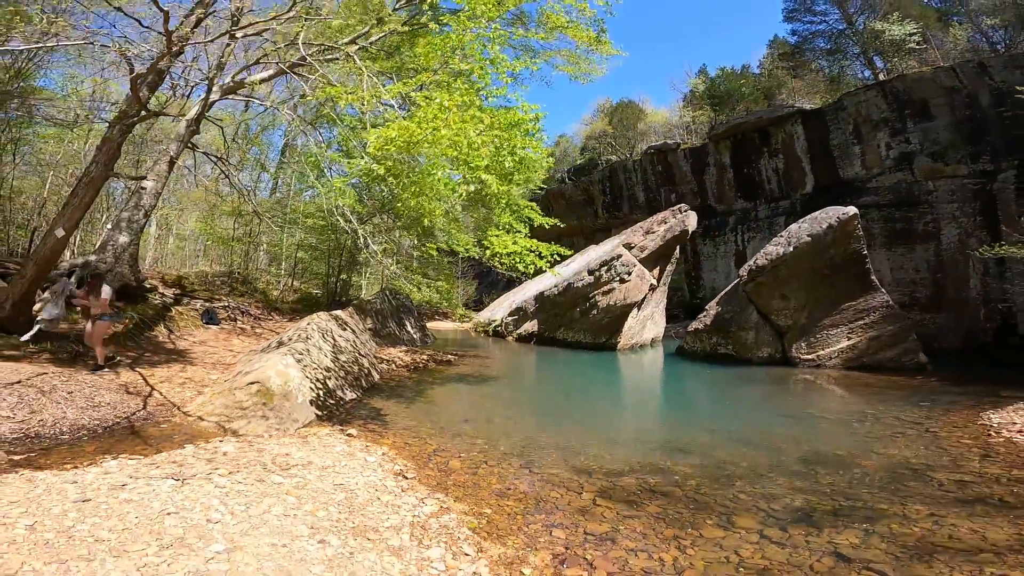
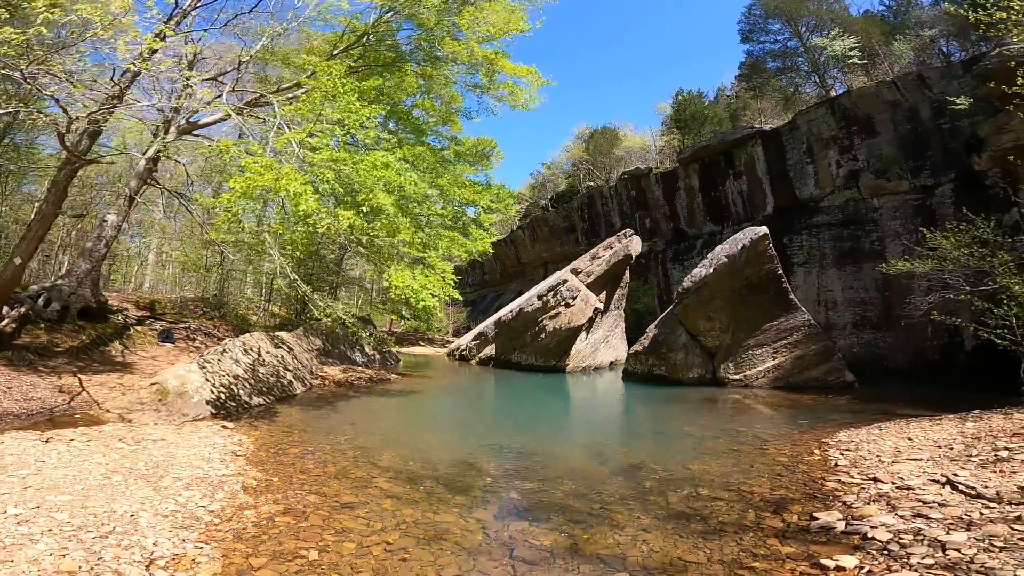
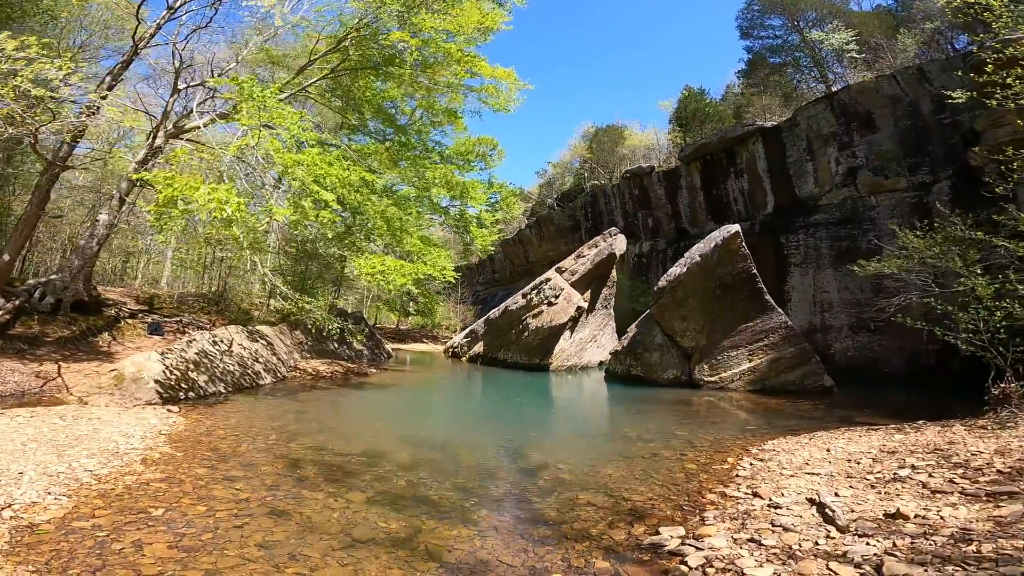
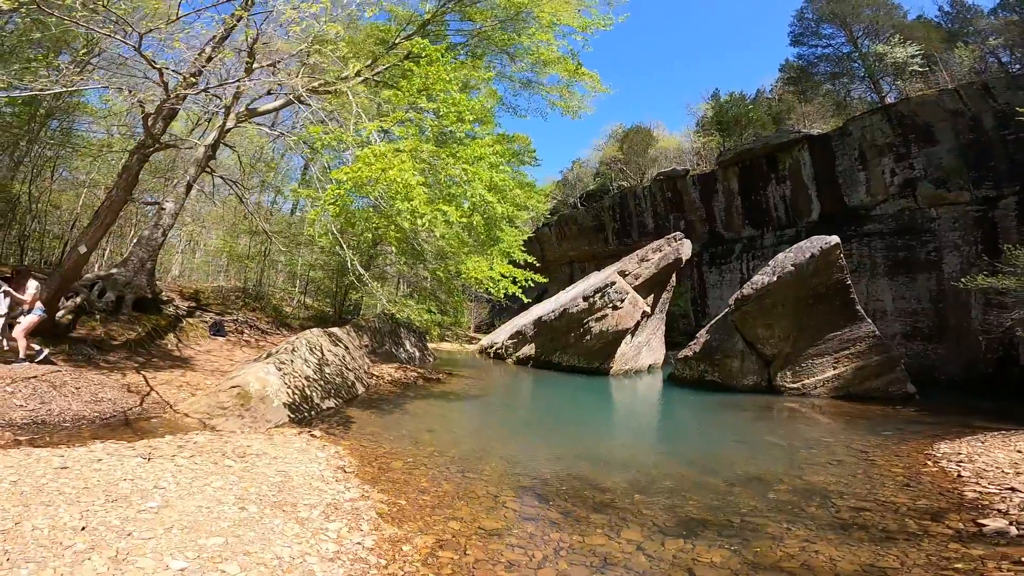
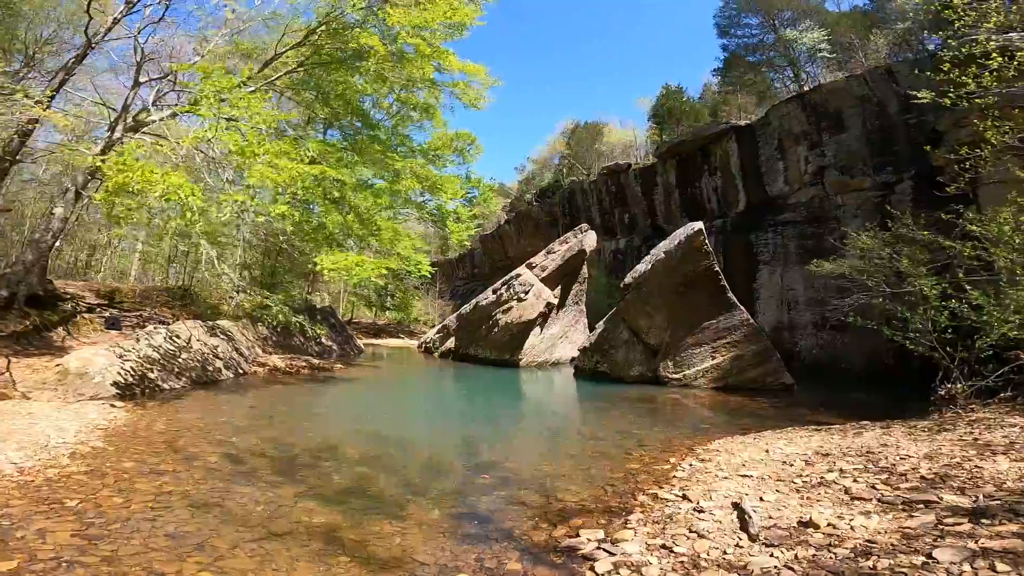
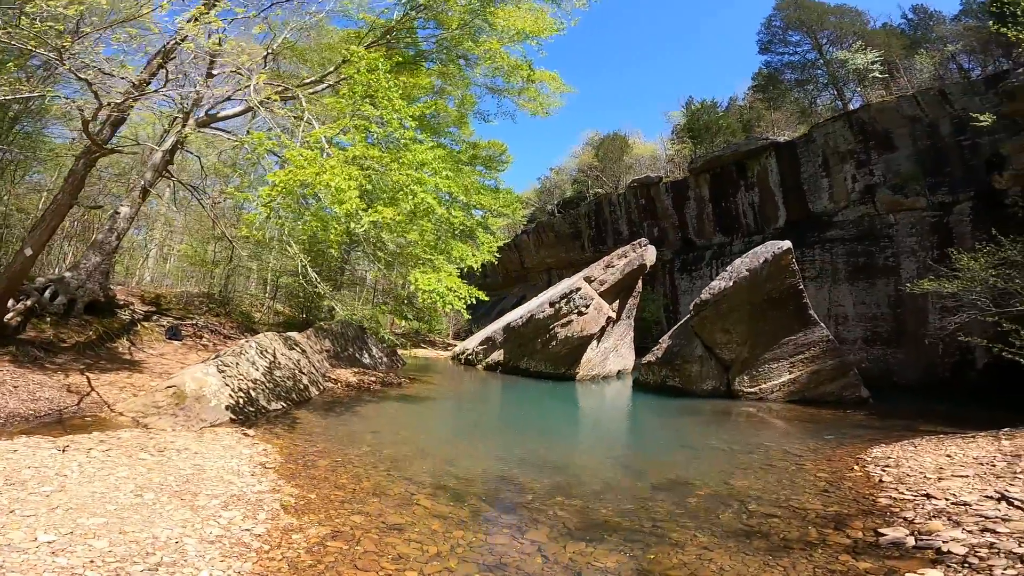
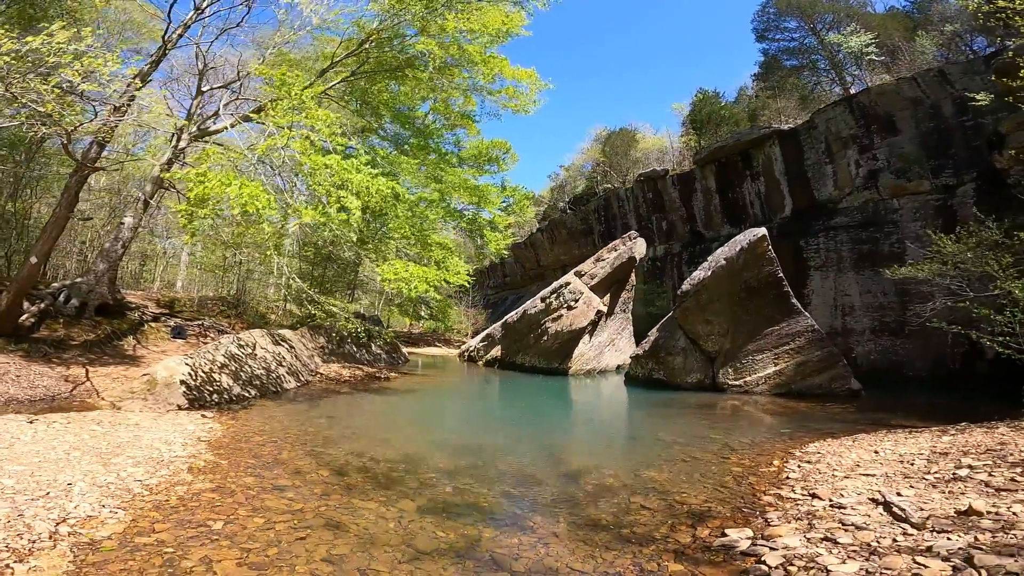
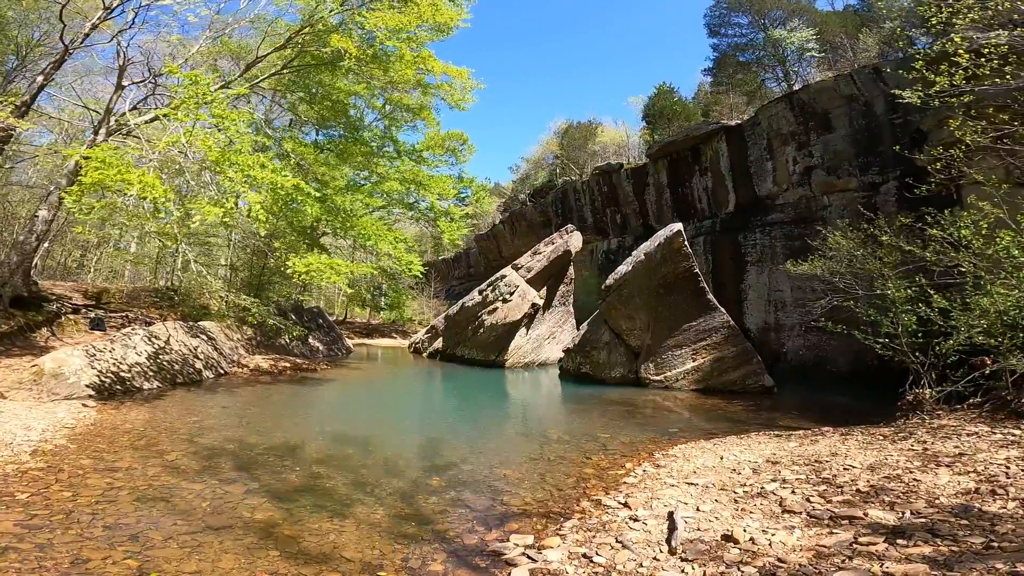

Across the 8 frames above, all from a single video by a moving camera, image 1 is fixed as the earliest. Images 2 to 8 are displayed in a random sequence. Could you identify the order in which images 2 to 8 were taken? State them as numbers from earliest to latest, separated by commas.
4, 6, 2, 7, 3, 5, 8
